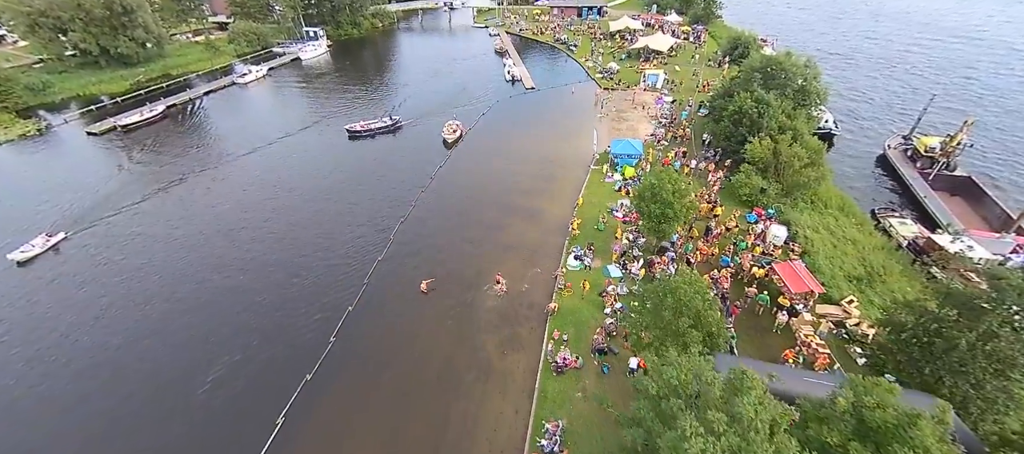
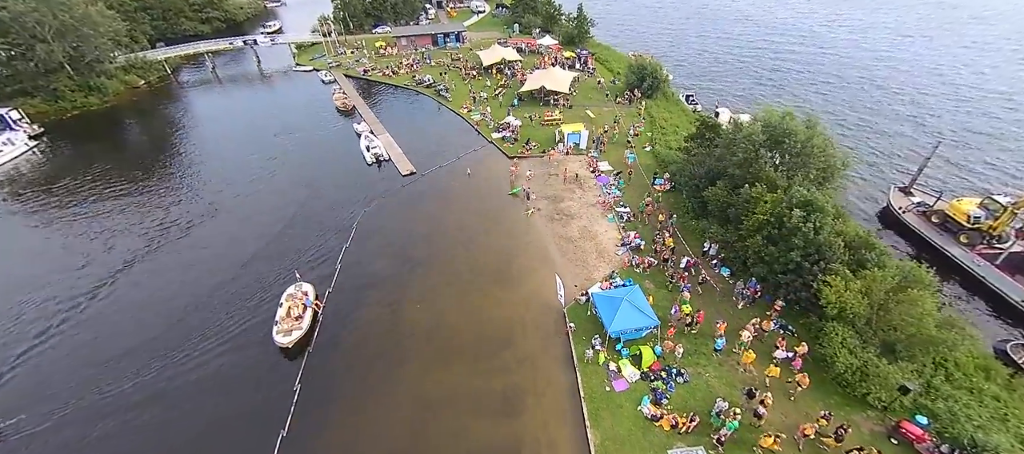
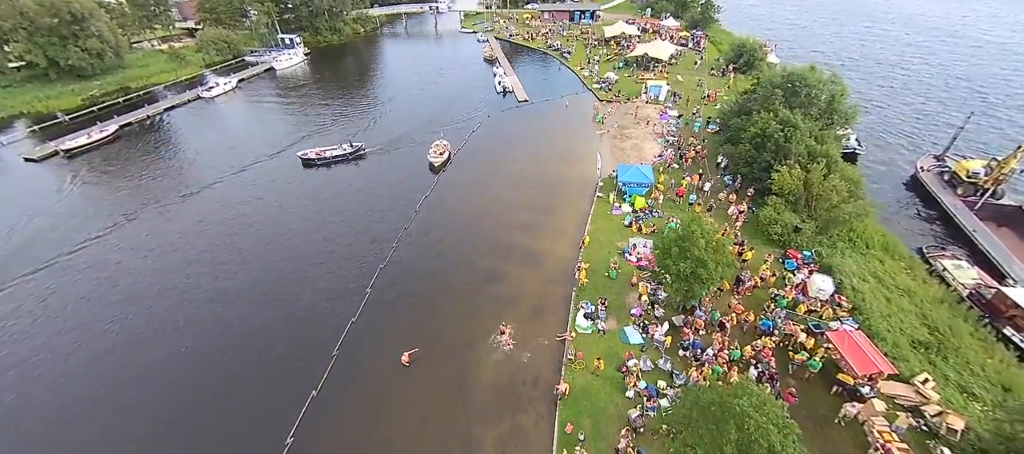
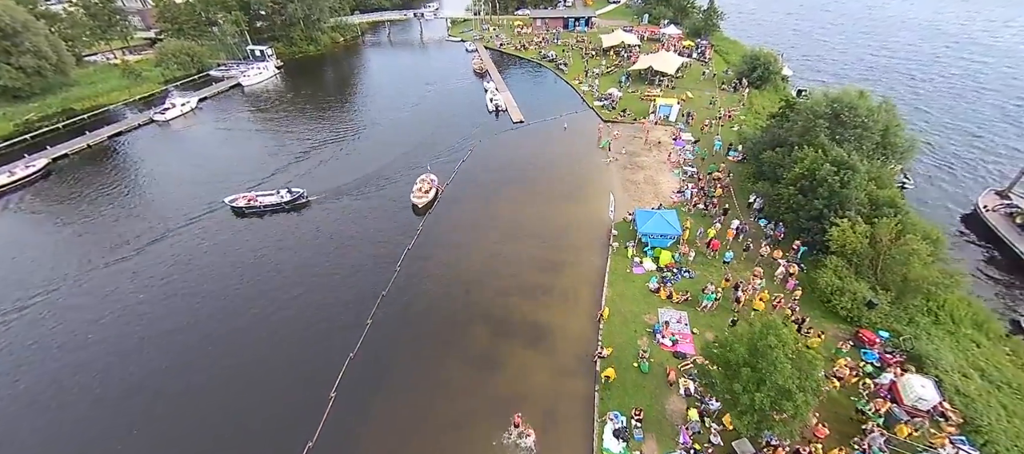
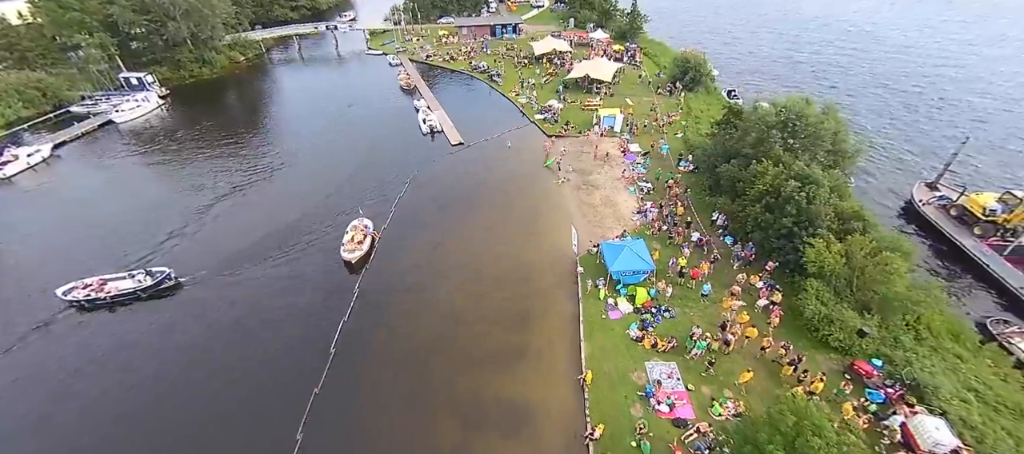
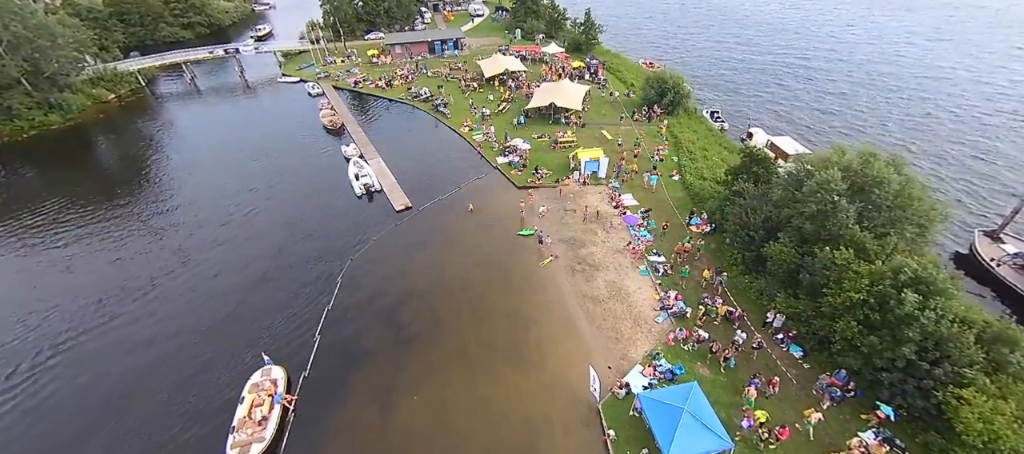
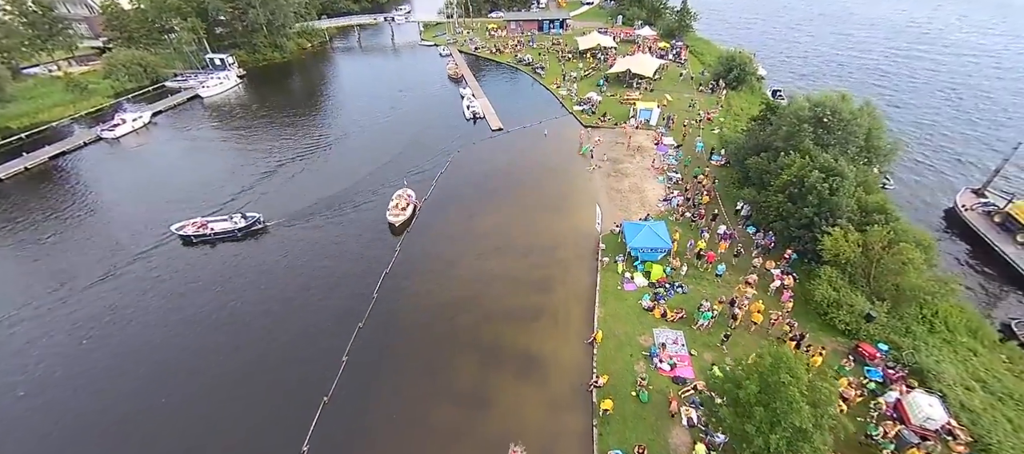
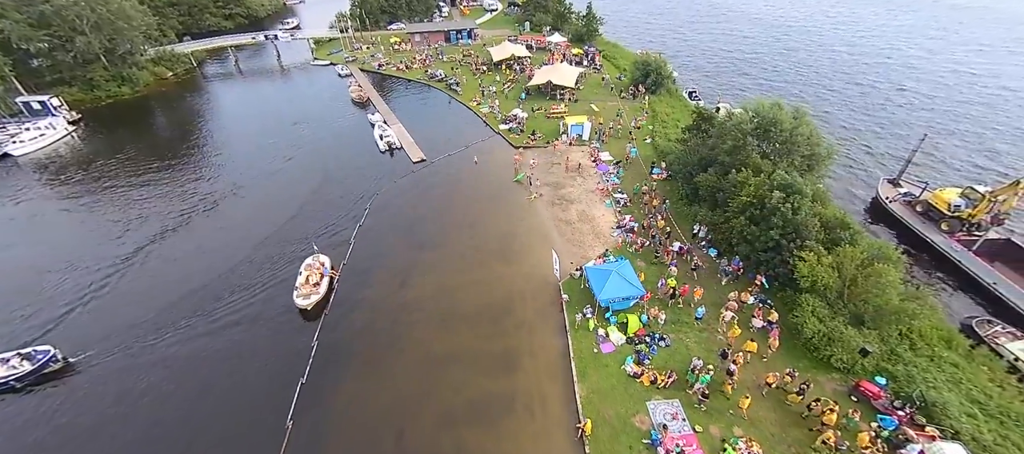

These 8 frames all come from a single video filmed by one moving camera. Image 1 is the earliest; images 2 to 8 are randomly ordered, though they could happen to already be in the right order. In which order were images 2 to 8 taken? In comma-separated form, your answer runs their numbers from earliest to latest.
3, 4, 7, 5, 8, 2, 6
